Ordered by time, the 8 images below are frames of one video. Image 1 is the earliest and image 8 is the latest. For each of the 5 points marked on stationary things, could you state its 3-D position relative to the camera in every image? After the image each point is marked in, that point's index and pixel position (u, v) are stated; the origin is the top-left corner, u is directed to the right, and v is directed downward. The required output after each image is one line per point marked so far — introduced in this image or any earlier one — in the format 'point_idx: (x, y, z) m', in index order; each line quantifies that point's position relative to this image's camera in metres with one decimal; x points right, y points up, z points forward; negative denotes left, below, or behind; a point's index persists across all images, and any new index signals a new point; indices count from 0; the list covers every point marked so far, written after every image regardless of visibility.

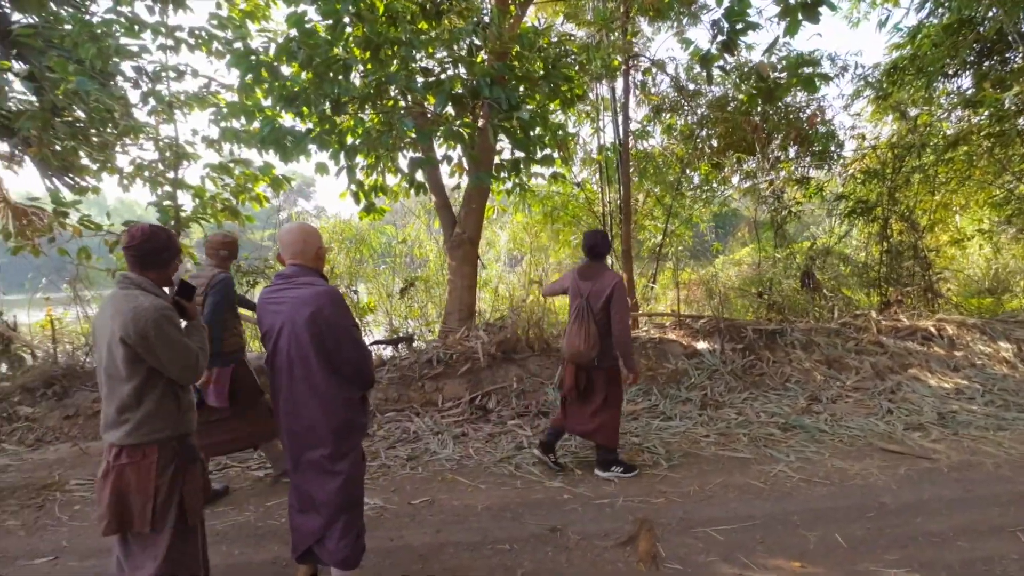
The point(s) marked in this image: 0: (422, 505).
0: (-0.5, -1.3, +2.8) m
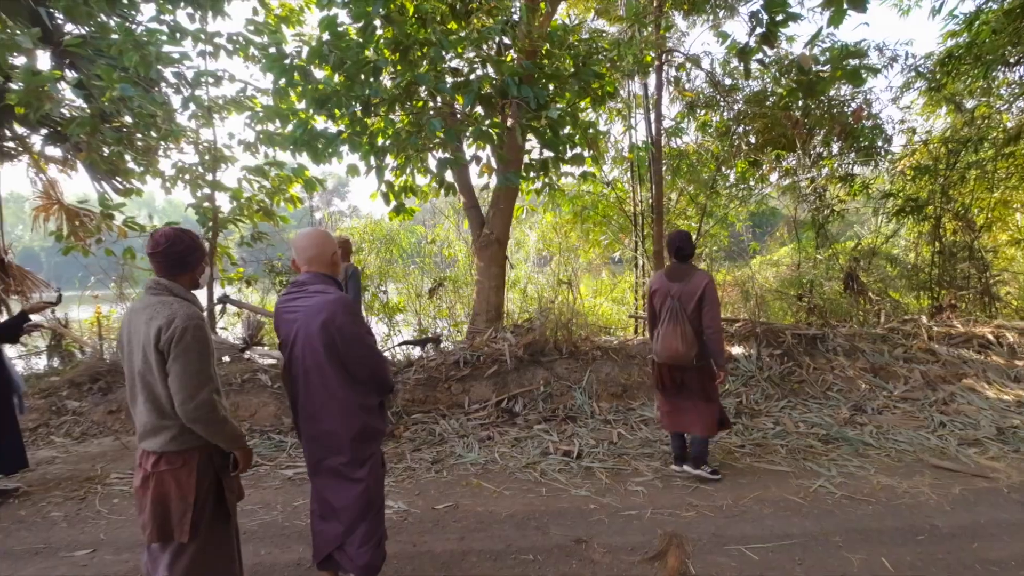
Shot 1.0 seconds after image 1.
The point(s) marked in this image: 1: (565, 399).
0: (-0.4, -1.3, +2.8) m
1: (+0.5, -1.0, +4.3) m
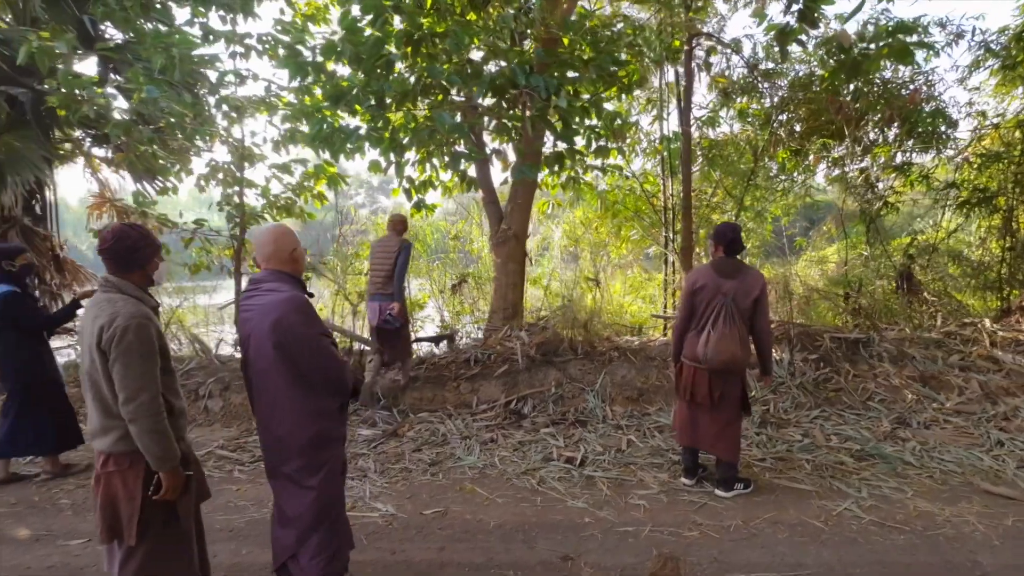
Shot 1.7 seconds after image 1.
0: (-0.4, -1.3, +2.7) m
1: (+0.5, -1.0, +4.1) m
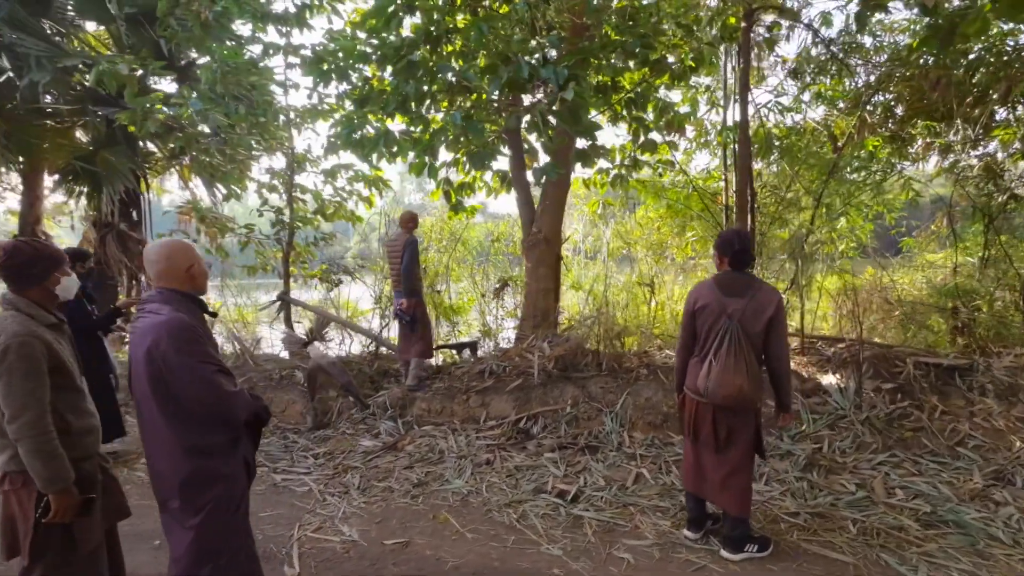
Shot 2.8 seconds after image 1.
0: (-0.6, -1.3, +2.5) m
1: (+0.6, -1.1, +3.8) m
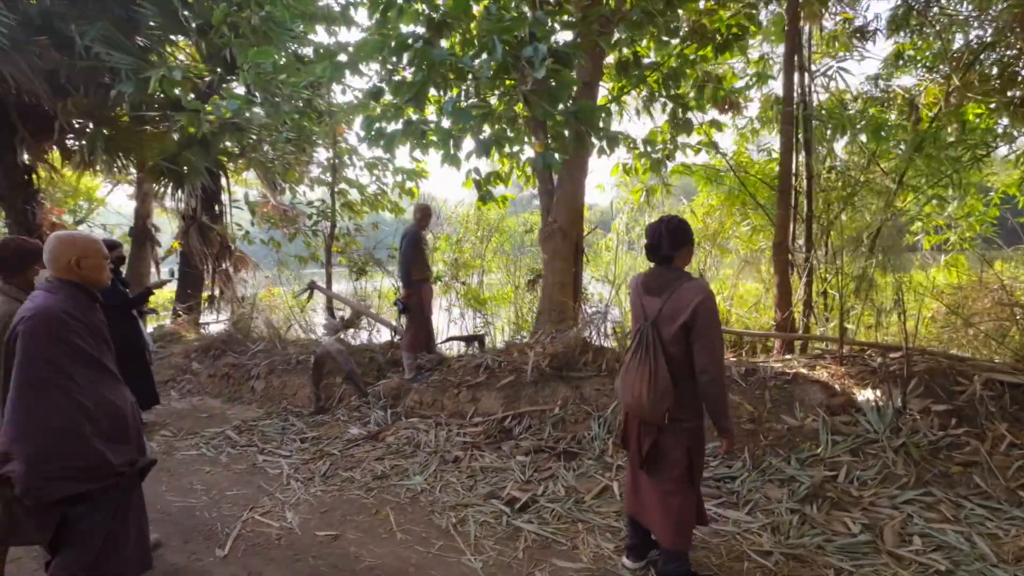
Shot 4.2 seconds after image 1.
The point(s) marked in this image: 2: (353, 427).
0: (-1.0, -1.3, +2.5) m
1: (+0.5, -1.0, +3.5) m
2: (-1.3, -1.1, +3.9) m
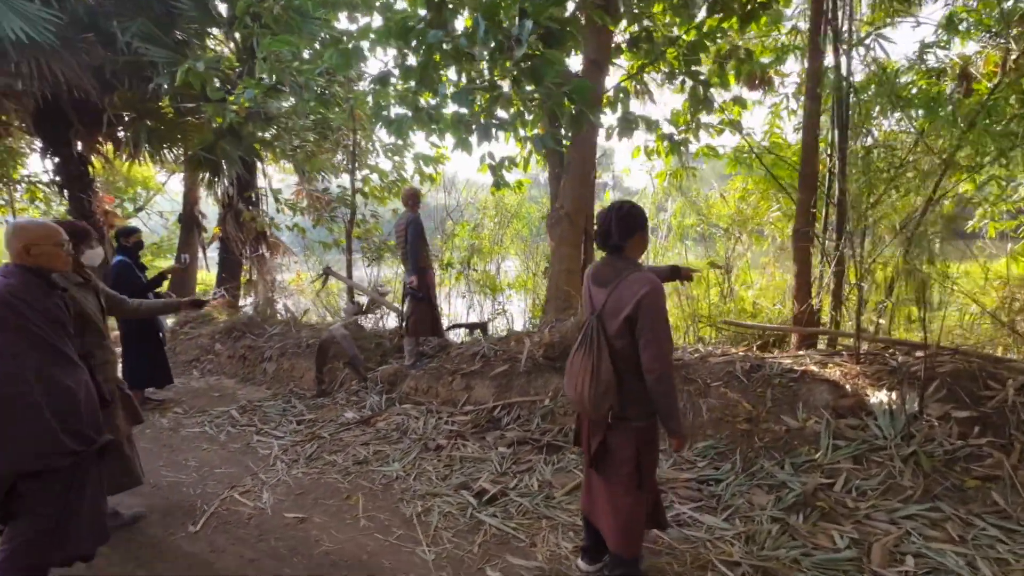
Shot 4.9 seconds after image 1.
0: (-1.2, -1.2, +2.5) m
1: (+0.4, -0.9, +3.4) m
2: (-1.3, -1.0, +3.9) m
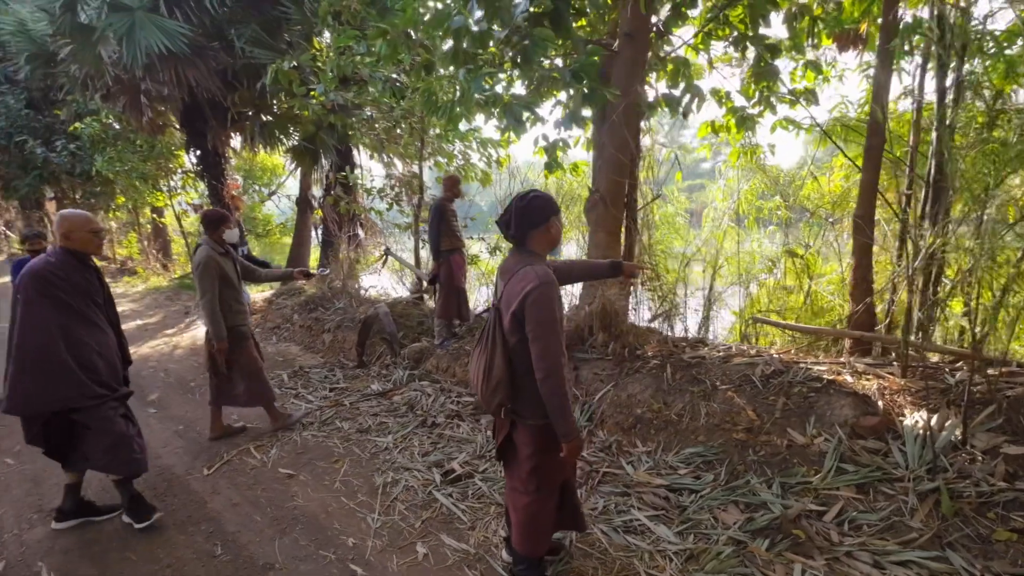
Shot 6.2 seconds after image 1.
0: (-1.4, -1.1, +2.9) m
1: (+0.3, -0.8, +3.3) m
2: (-1.2, -0.8, +4.2) m
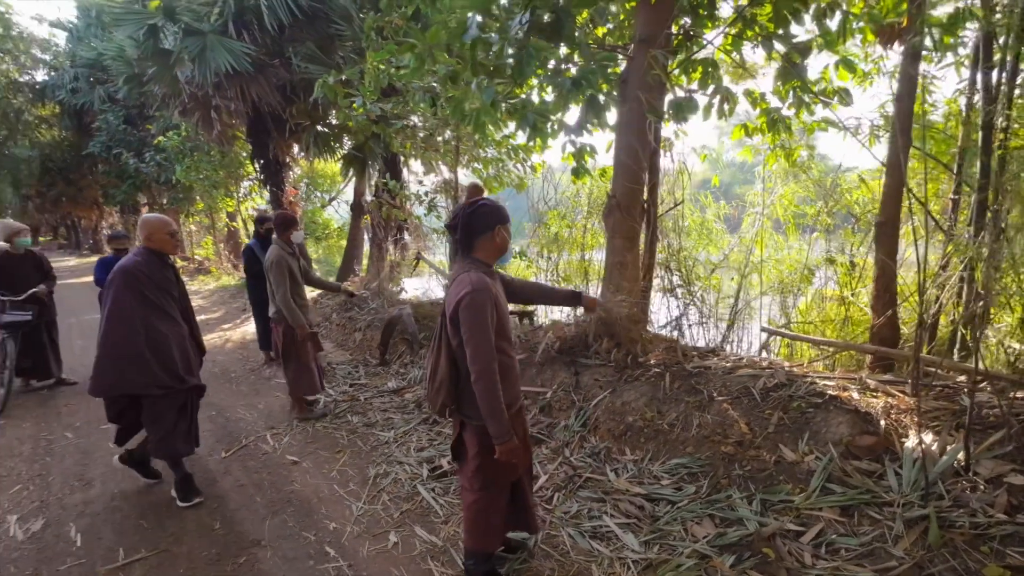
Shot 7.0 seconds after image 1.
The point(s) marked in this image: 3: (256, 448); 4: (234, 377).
0: (-1.4, -1.1, +3.1) m
1: (+0.3, -0.9, +3.4) m
2: (-1.1, -0.8, +4.4) m
3: (-1.7, -1.1, +3.3) m
4: (-2.8, -0.9, +4.9) m
